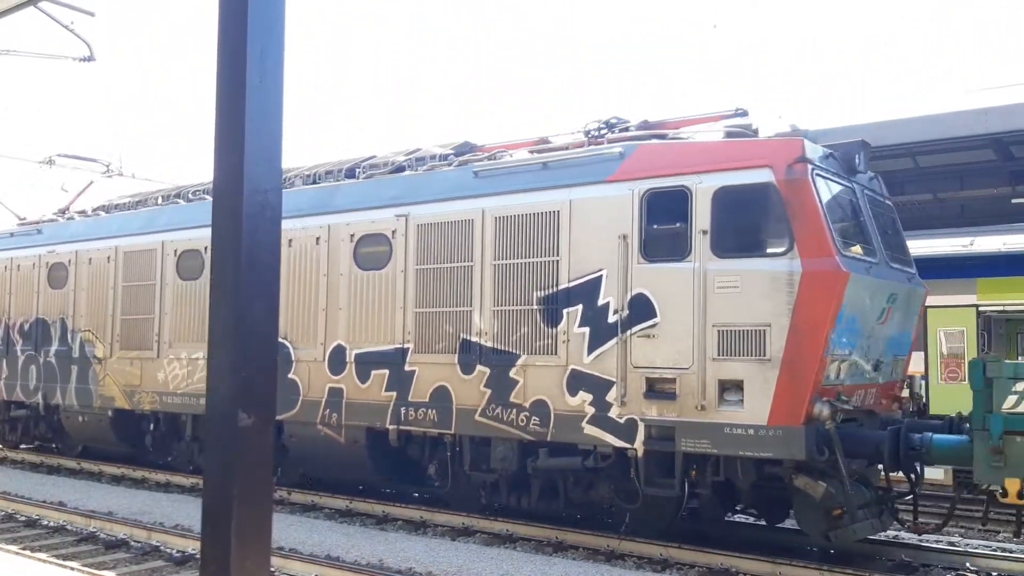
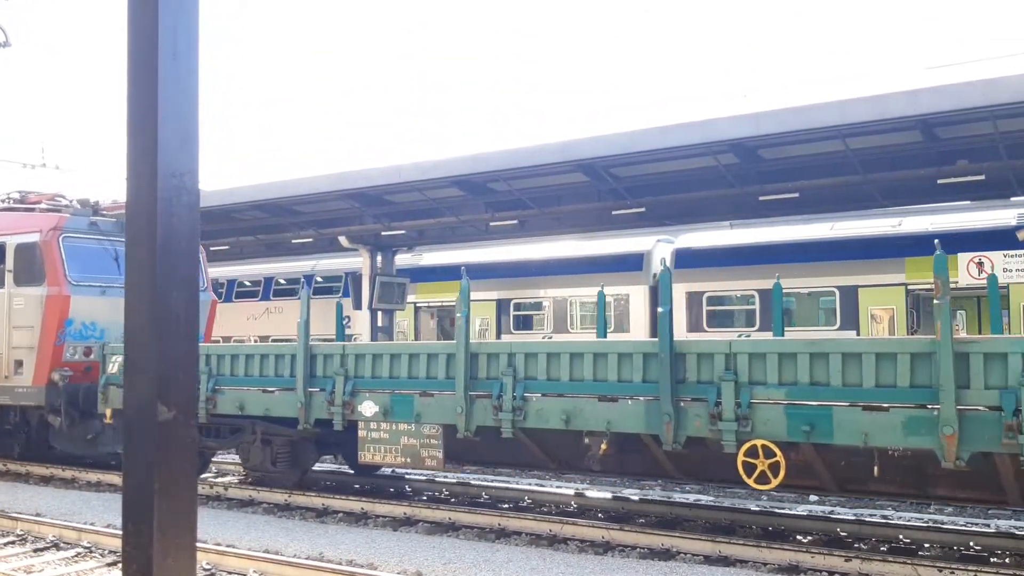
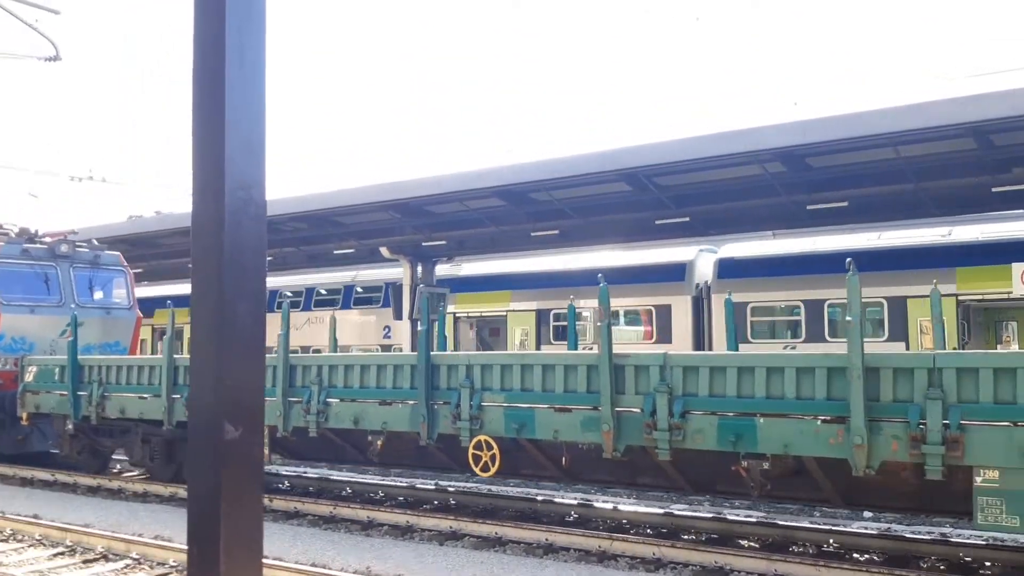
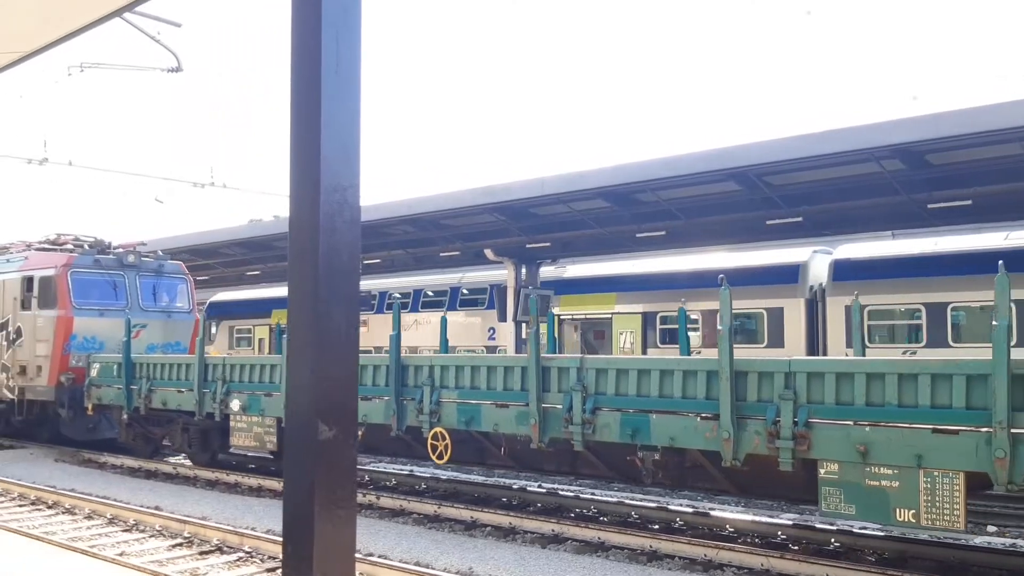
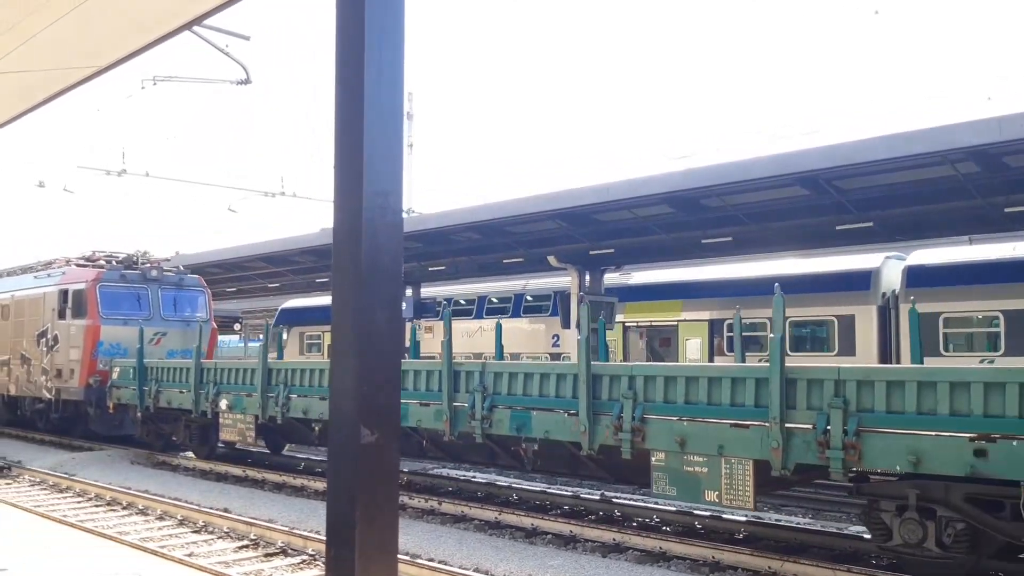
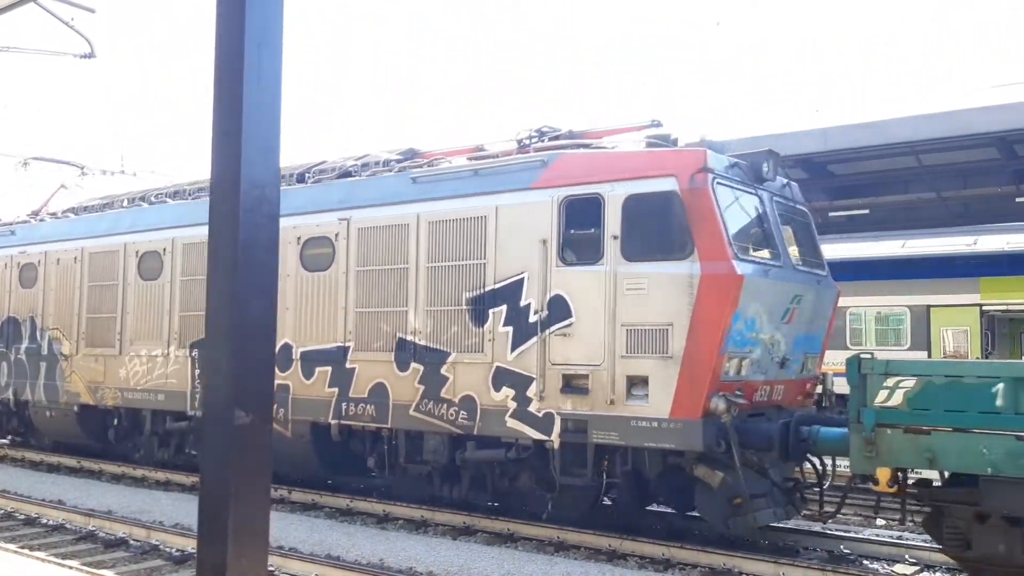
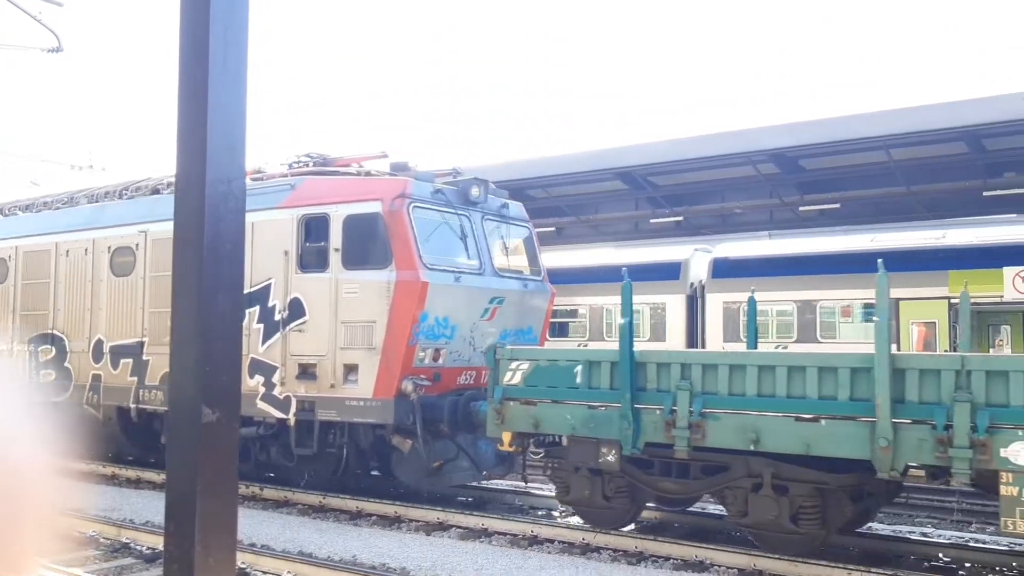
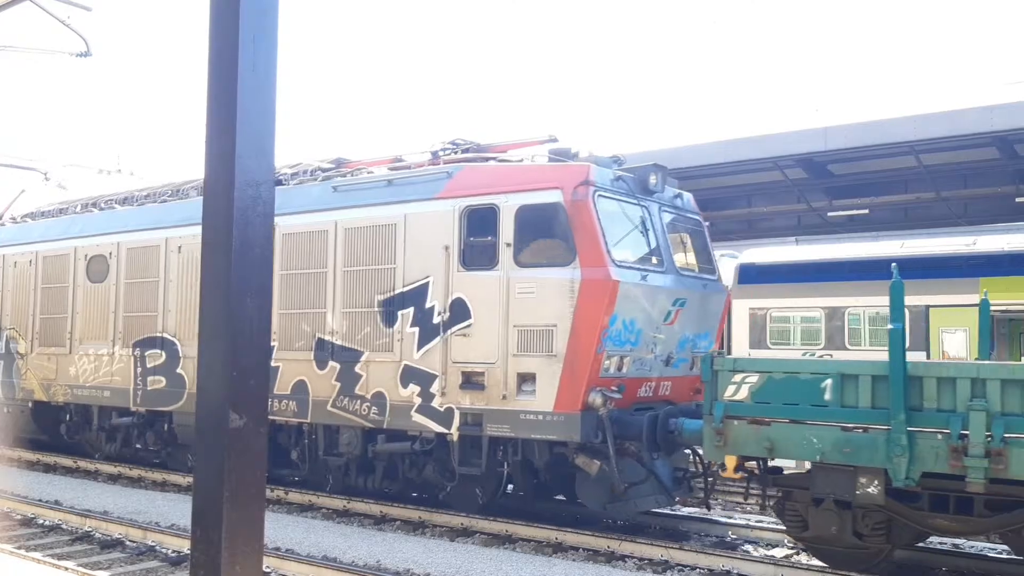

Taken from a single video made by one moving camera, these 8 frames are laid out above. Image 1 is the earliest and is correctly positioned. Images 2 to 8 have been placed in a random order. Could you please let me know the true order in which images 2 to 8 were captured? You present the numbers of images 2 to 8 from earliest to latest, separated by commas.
6, 8, 7, 2, 3, 4, 5
